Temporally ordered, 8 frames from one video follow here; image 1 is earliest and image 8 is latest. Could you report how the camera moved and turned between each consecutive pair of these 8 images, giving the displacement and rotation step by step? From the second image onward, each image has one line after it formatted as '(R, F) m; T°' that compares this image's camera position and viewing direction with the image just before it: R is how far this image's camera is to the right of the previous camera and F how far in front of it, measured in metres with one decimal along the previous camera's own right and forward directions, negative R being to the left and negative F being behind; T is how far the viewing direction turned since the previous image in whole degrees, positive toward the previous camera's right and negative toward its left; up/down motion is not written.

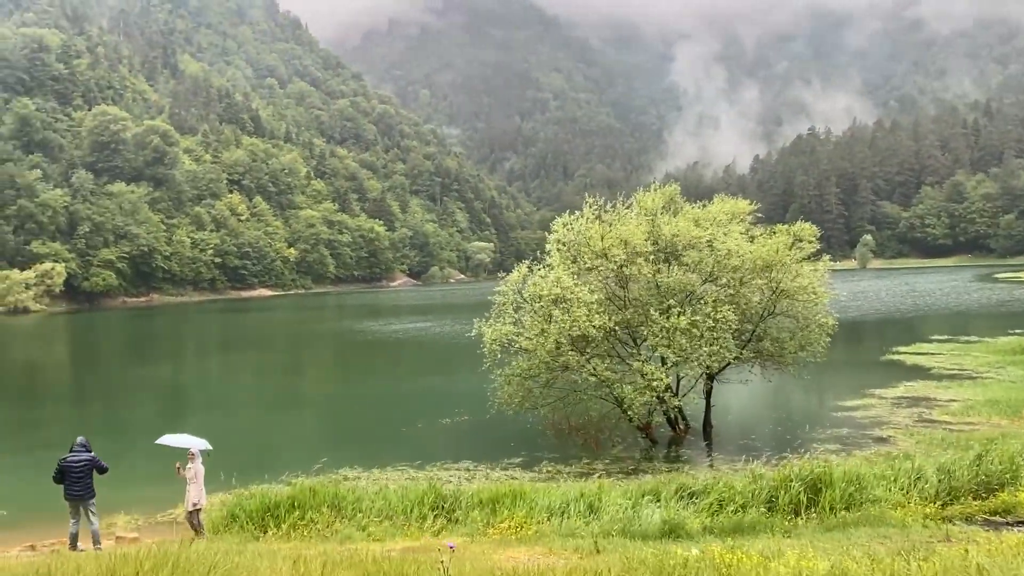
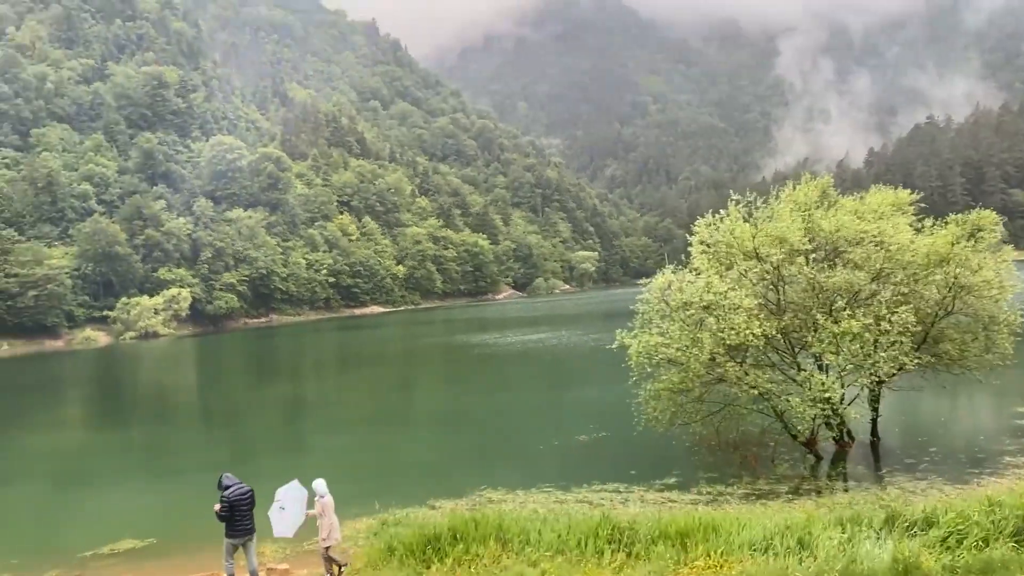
(-0.7, +0.8) m; -7°
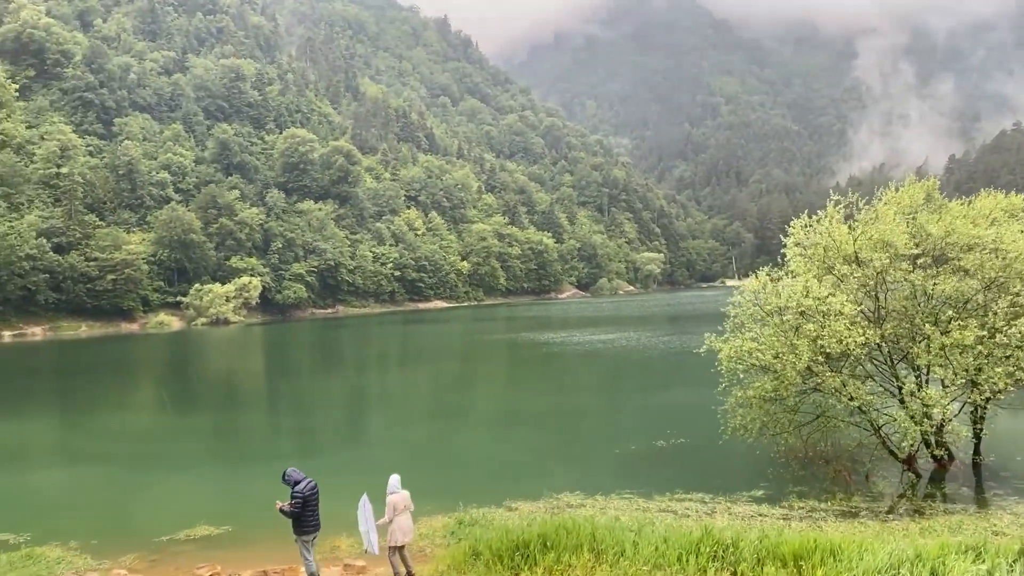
(-0.4, +0.4) m; -4°
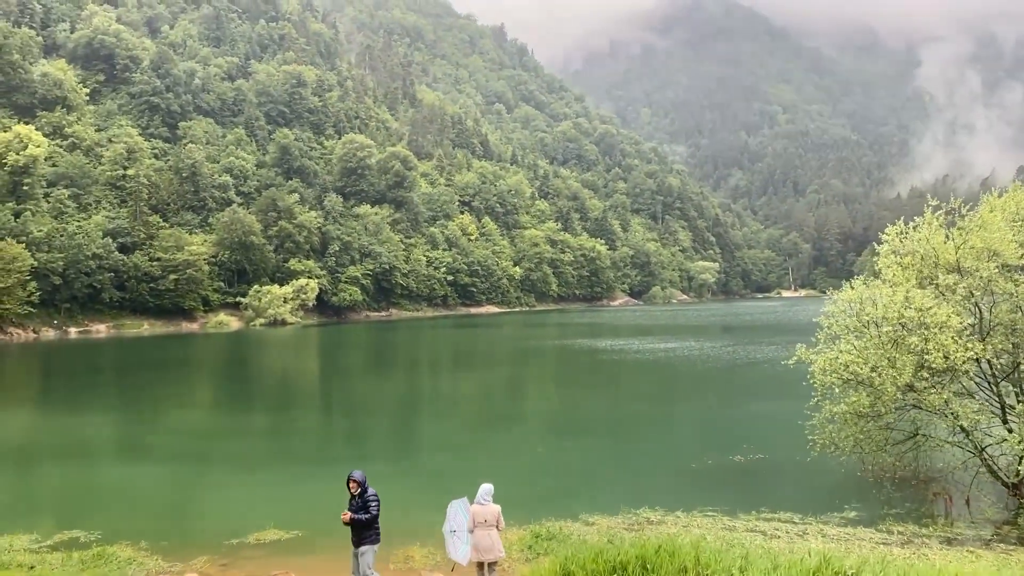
(-0.5, +0.5) m; -3°
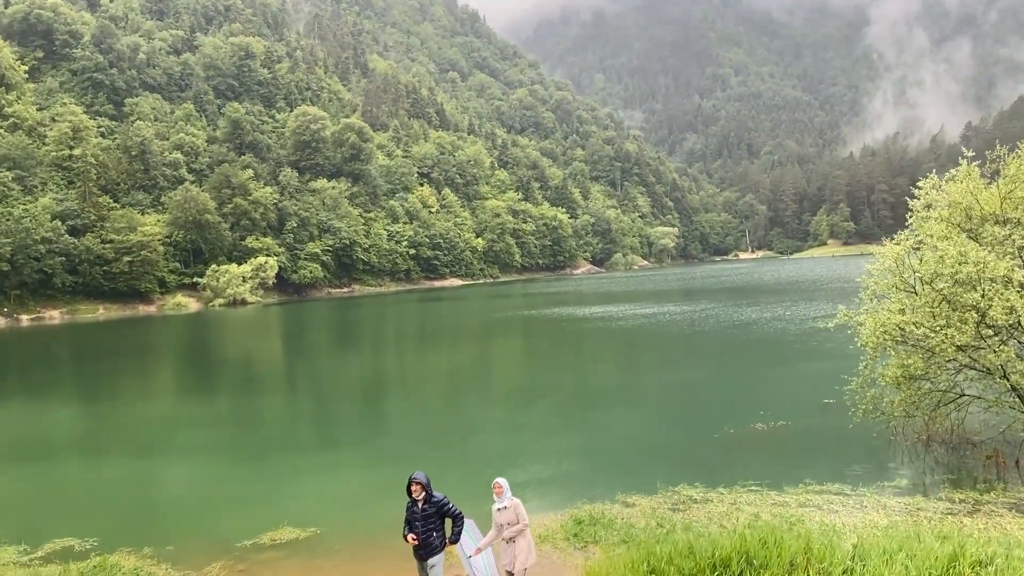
(-1.0, +1.0) m; +3°
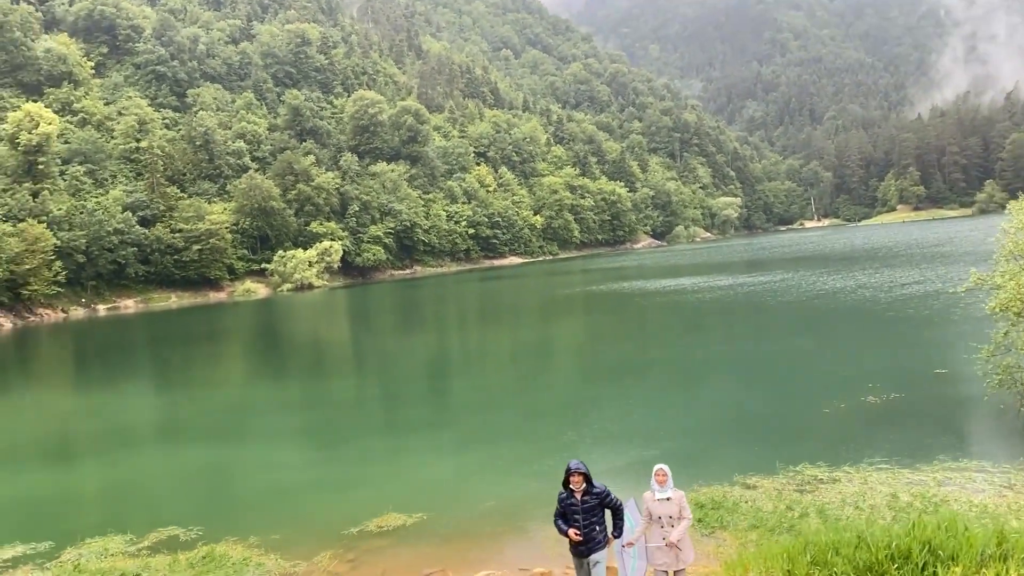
(-0.6, +0.6) m; -4°
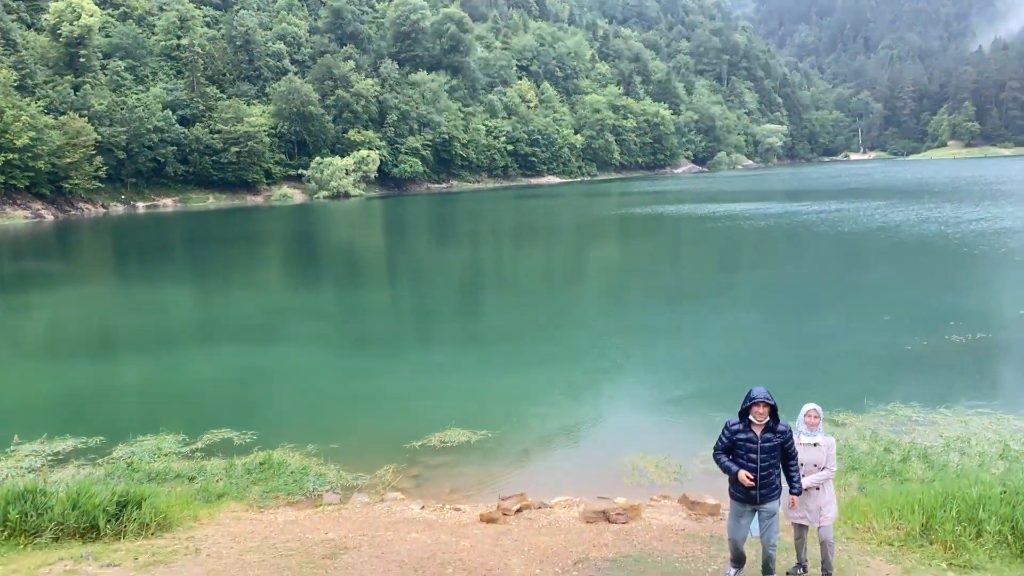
(-0.6, +0.8) m; -2°
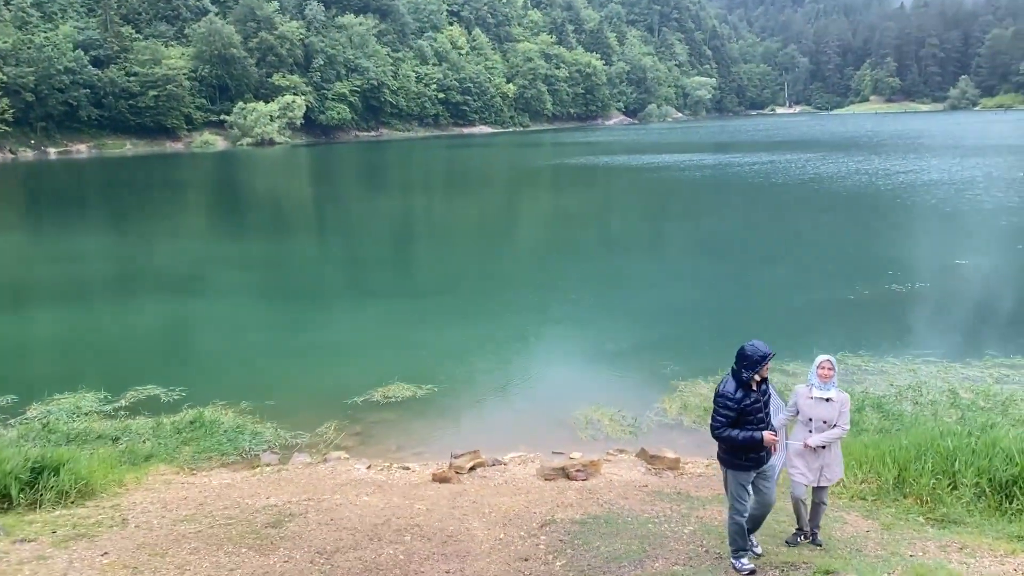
(-0.2, +0.5) m; +5°
